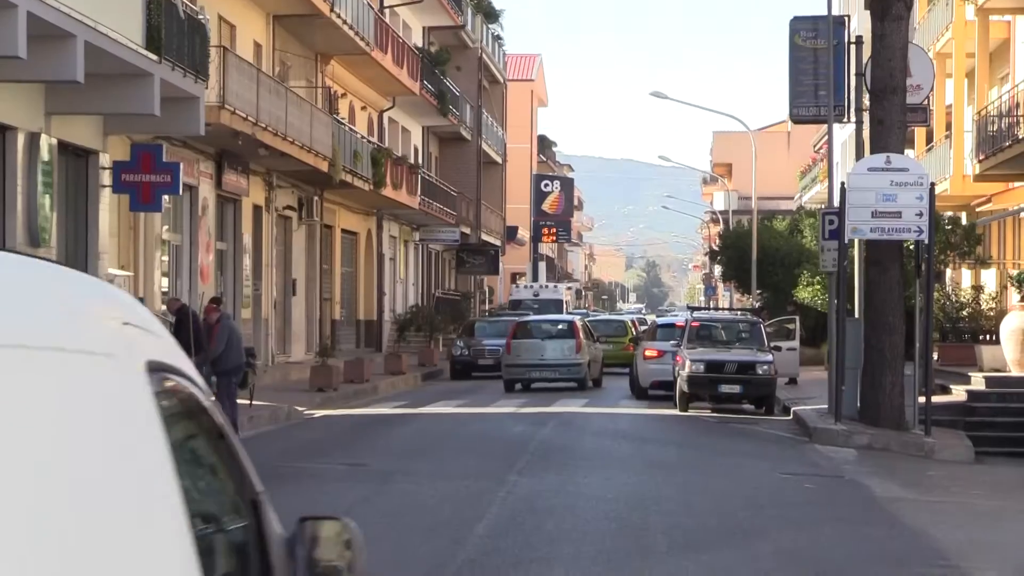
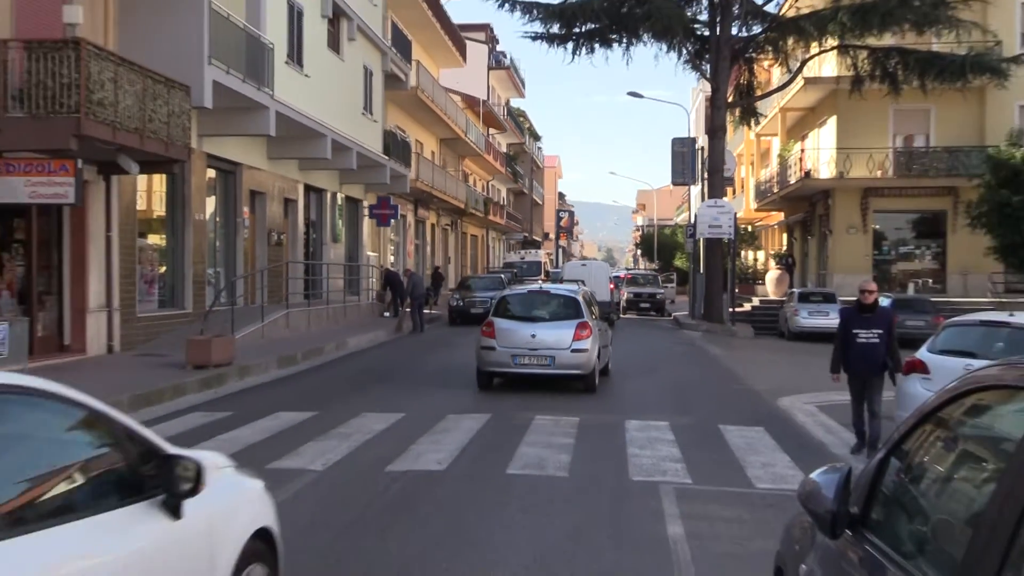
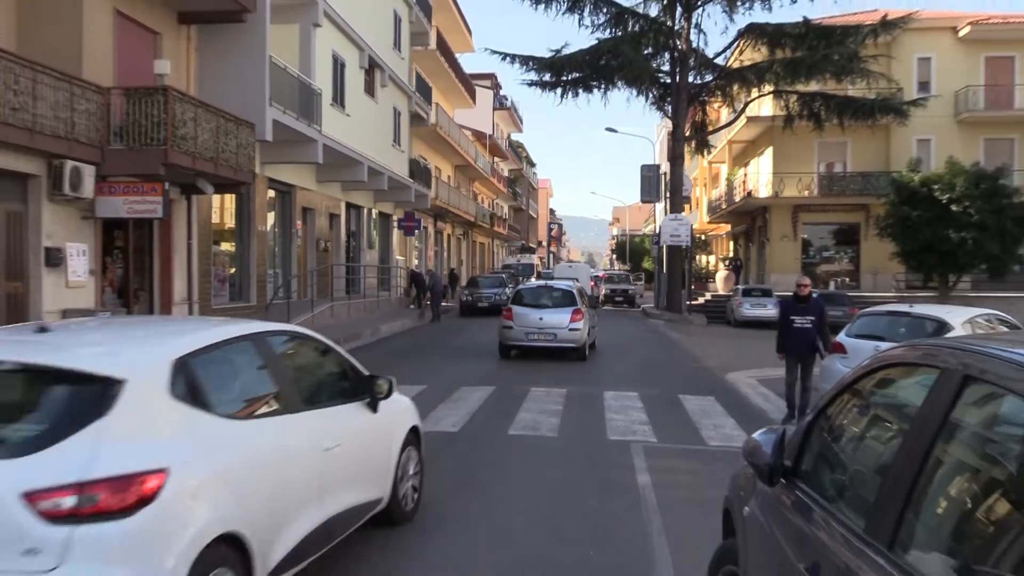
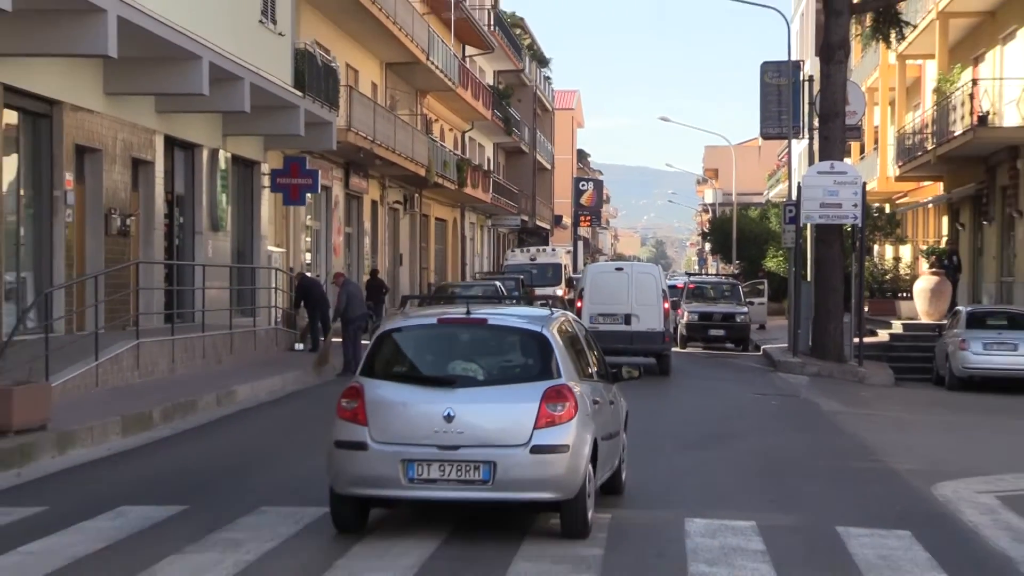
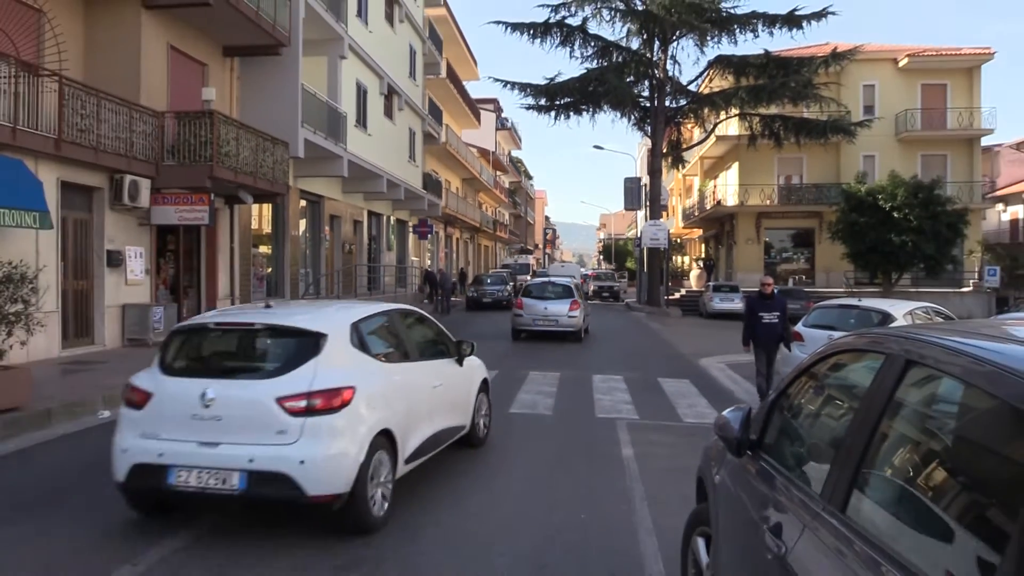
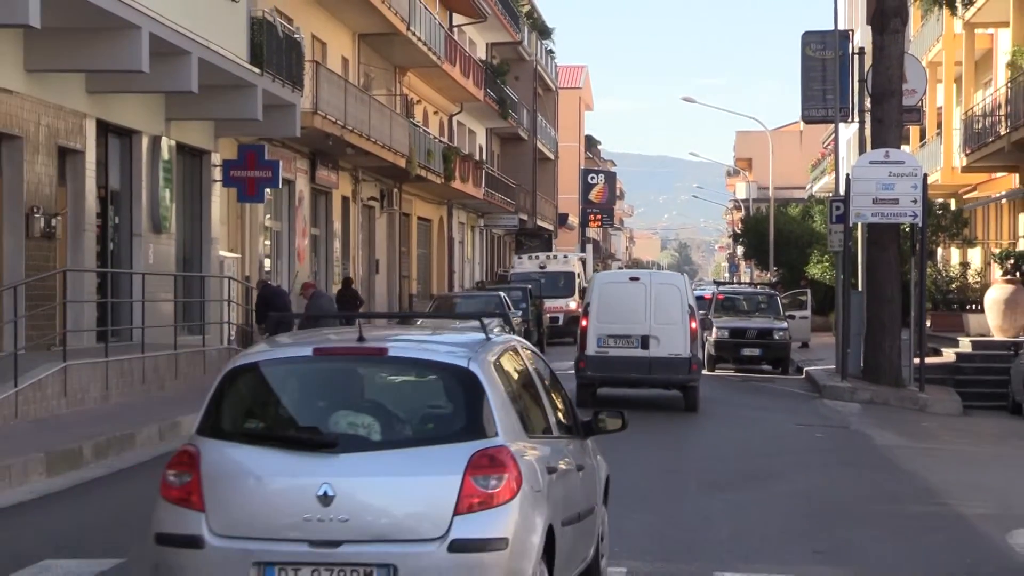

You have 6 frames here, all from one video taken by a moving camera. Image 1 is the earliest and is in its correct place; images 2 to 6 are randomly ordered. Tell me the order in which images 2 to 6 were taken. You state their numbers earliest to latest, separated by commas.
6, 4, 2, 3, 5
